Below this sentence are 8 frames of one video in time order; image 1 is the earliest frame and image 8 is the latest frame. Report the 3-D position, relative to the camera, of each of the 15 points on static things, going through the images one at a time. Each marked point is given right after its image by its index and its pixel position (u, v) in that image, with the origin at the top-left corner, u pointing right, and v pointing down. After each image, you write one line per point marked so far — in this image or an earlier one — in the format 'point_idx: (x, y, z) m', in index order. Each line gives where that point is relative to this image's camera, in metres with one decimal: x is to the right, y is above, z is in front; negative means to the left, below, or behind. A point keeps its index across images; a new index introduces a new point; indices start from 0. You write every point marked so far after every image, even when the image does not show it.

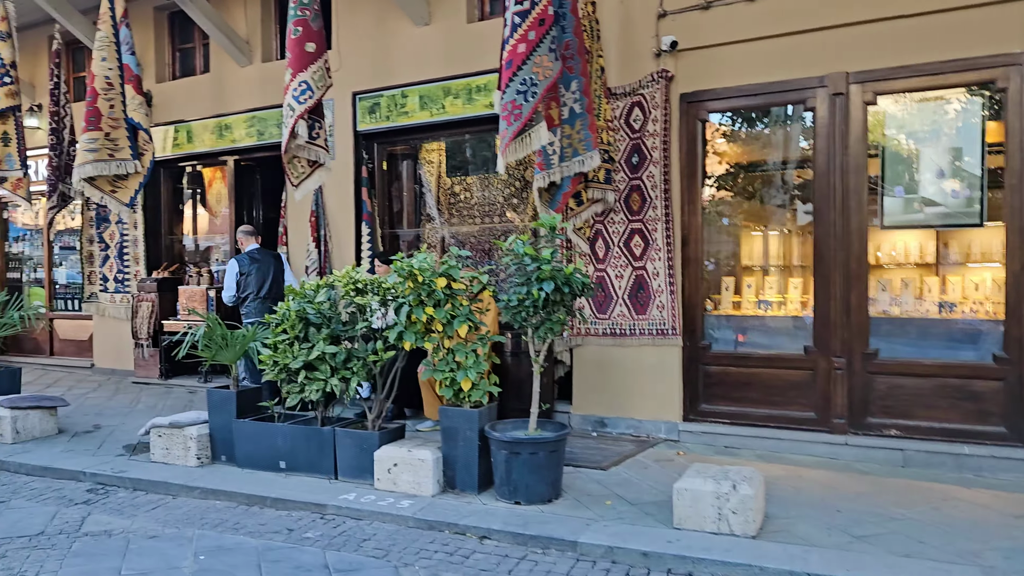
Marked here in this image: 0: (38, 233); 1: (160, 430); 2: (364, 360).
0: (-5.9, +0.7, +10.5) m
1: (-2.3, -0.9, +5.5) m
2: (-0.9, -0.4, +4.9) m
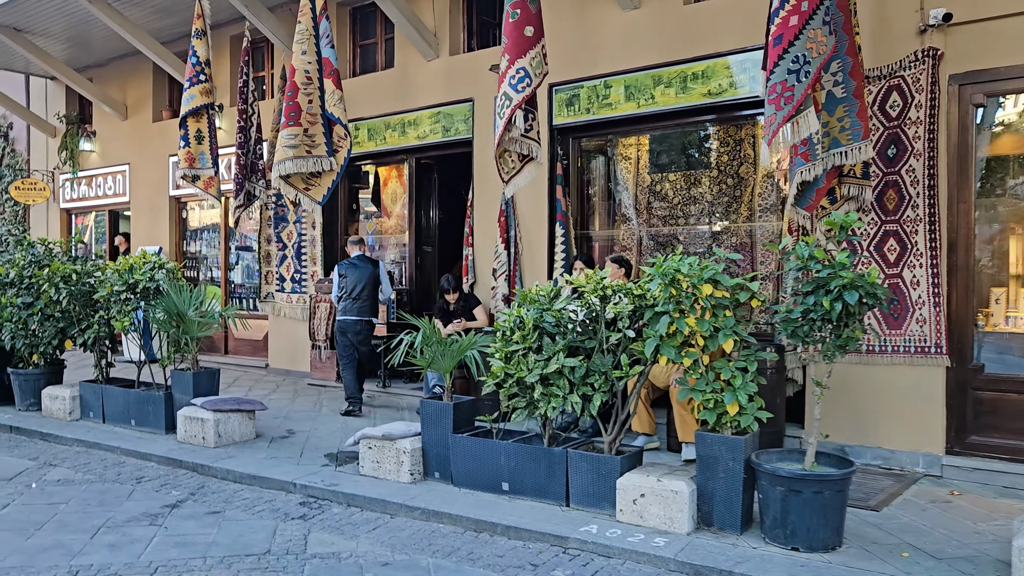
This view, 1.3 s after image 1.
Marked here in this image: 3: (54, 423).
0: (-3.7, +0.7, +10.6) m
1: (-0.9, -1.0, +5.2) m
2: (+0.5, -0.5, +4.4) m
3: (-3.7, -1.1, +6.8) m
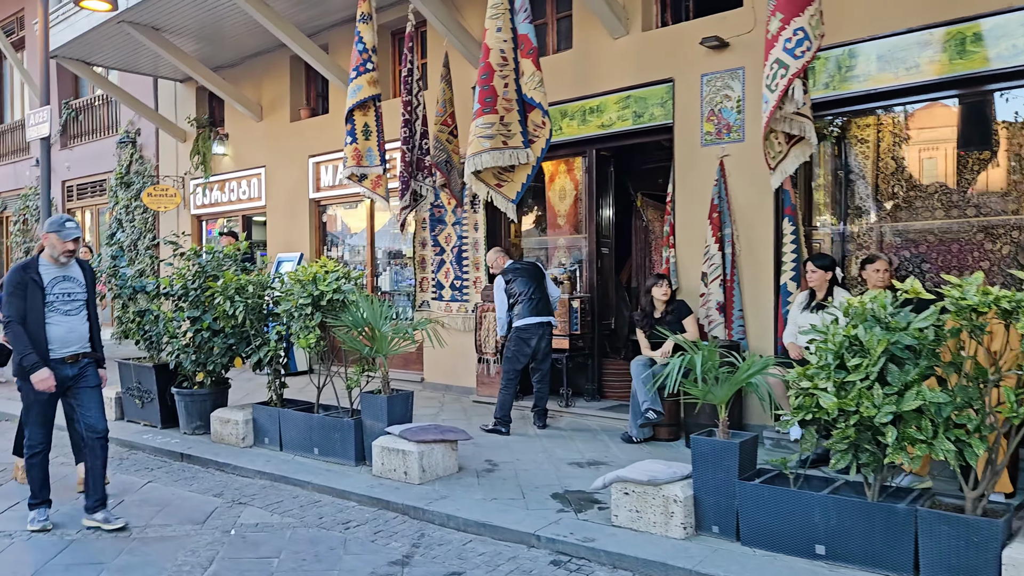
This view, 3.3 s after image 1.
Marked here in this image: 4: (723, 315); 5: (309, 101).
0: (-1.8, +0.6, +9.9) m
1: (+0.6, -1.0, +4.3) m
2: (+1.9, -0.5, +3.4) m
3: (-2.1, -1.2, +6.1) m
4: (+1.6, -0.2, +6.4) m
5: (-2.6, +2.4, +10.6) m
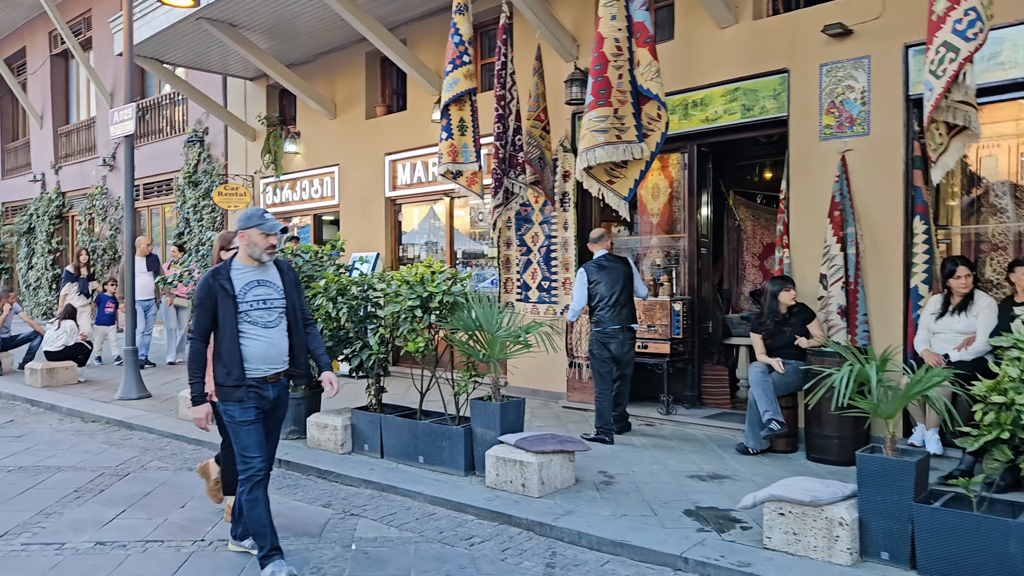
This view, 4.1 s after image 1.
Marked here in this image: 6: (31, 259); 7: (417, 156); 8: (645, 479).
0: (-0.8, +0.6, +9.7) m
1: (+1.3, -1.0, +4.0) m
2: (+2.5, -0.5, +3.0) m
3: (-1.3, -1.2, +5.9) m
4: (+2.4, -0.2, +6.0) m
5: (-1.6, +2.4, +10.4) m
6: (-10.4, +0.6, +18.0) m
7: (-1.1, +1.5, +9.6) m
8: (+0.8, -1.2, +5.3) m
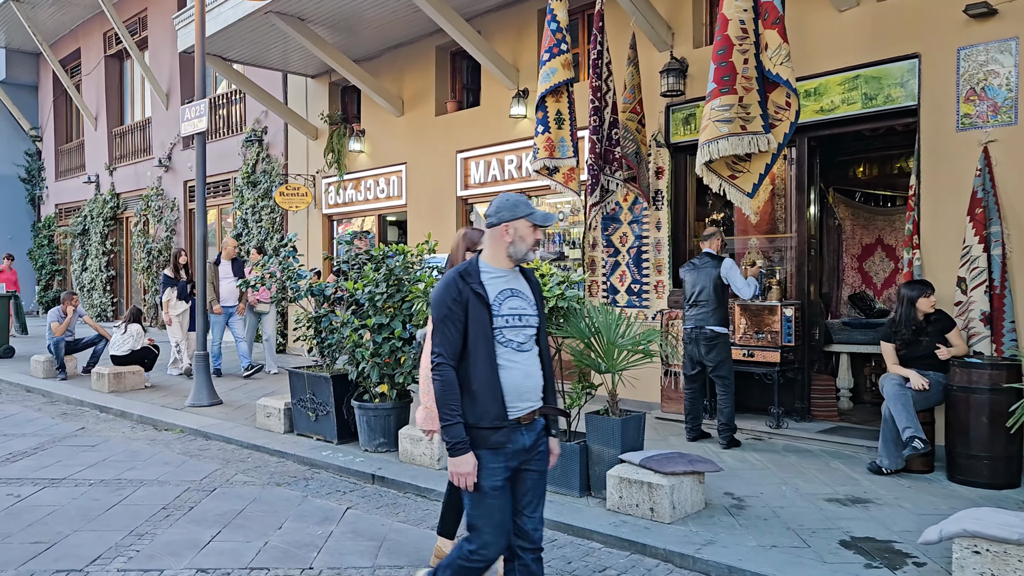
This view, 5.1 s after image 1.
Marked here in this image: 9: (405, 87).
0: (0.0, +0.5, +9.3) m
1: (+1.9, -1.1, +3.5) m
2: (+3.1, -0.5, +2.4) m
3: (-0.6, -1.2, +5.5) m
4: (+3.1, -0.3, +5.4) m
5: (-0.7, +2.3, +10.0) m
6: (-9.2, +0.6, +18.0) m
7: (-0.2, +1.5, +9.2) m
8: (+1.5, -1.2, +4.8) m
9: (-1.3, +2.5, +10.3) m
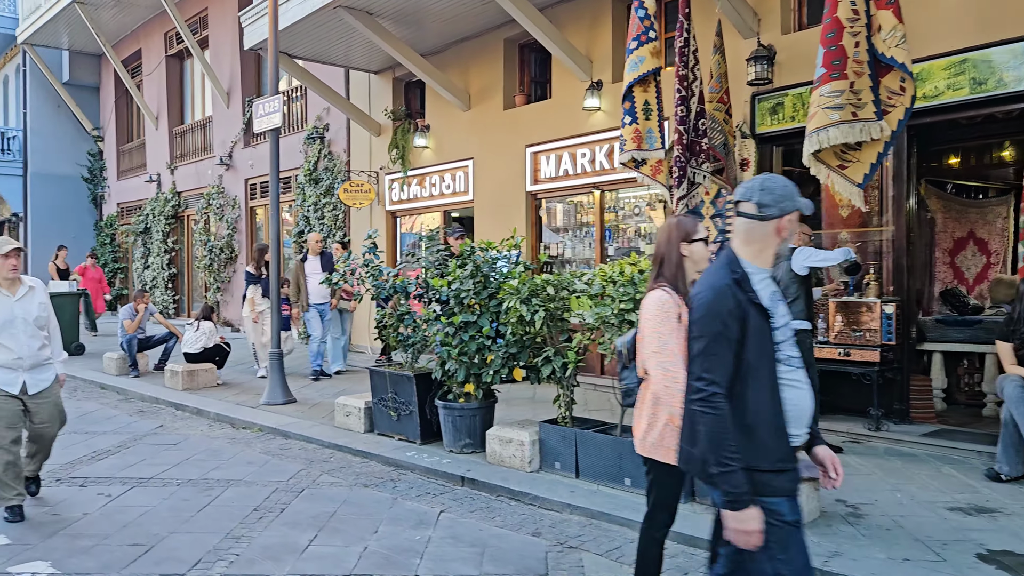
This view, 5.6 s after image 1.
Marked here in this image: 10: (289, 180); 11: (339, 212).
0: (+0.8, +0.6, +9.1) m
1: (+2.4, -1.0, +3.2) m
2: (+3.6, -0.5, +2.1) m
3: (0.0, -1.2, +5.4) m
4: (+3.7, -0.2, +5.1) m
5: (+0.1, +2.4, +9.9) m
6: (-8.0, +0.6, +18.2) m
7: (+0.5, +1.5, +9.0) m
8: (+2.1, -1.2, +4.6) m
9: (-0.5, +2.5, +10.2) m
10: (-3.7, +1.8, +14.0) m
11: (-2.6, +1.1, +12.6) m
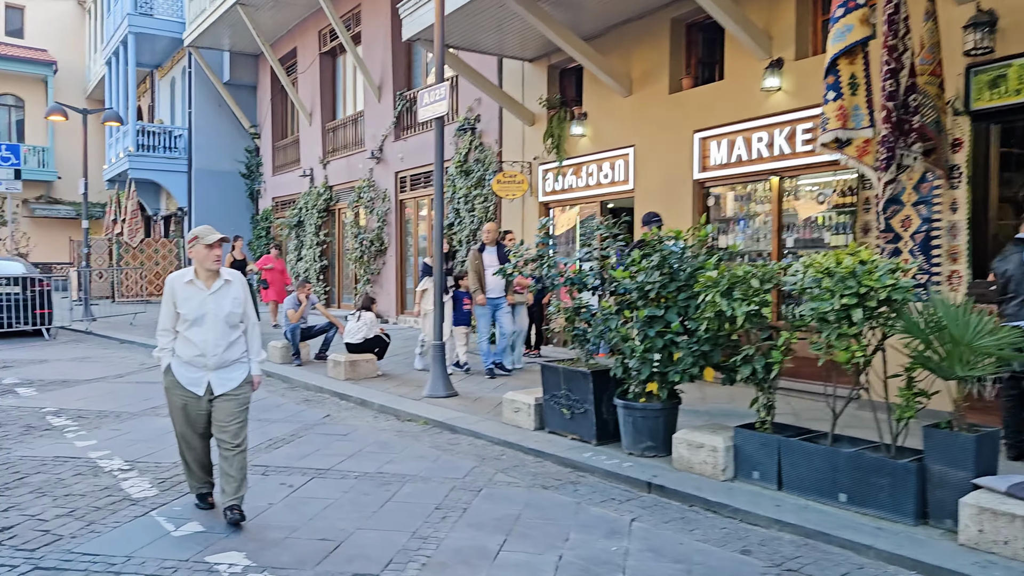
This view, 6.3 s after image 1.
0: (+2.5, +0.6, +8.5) m
1: (+3.2, -1.0, +2.4) m
2: (+4.2, -0.5, +1.1) m
3: (+1.2, -1.2, +5.0) m
4: (+4.8, -0.2, +4.1) m
5: (+2.0, +2.5, +9.3) m
6: (-4.8, +0.8, +18.8) m
7: (+2.3, +1.6, +8.5) m
8: (+3.1, -1.2, +3.8) m
9: (+1.4, +2.6, +9.8) m
10: (-1.2, +1.9, +14.1) m
11: (-0.3, +1.3, +12.4) m
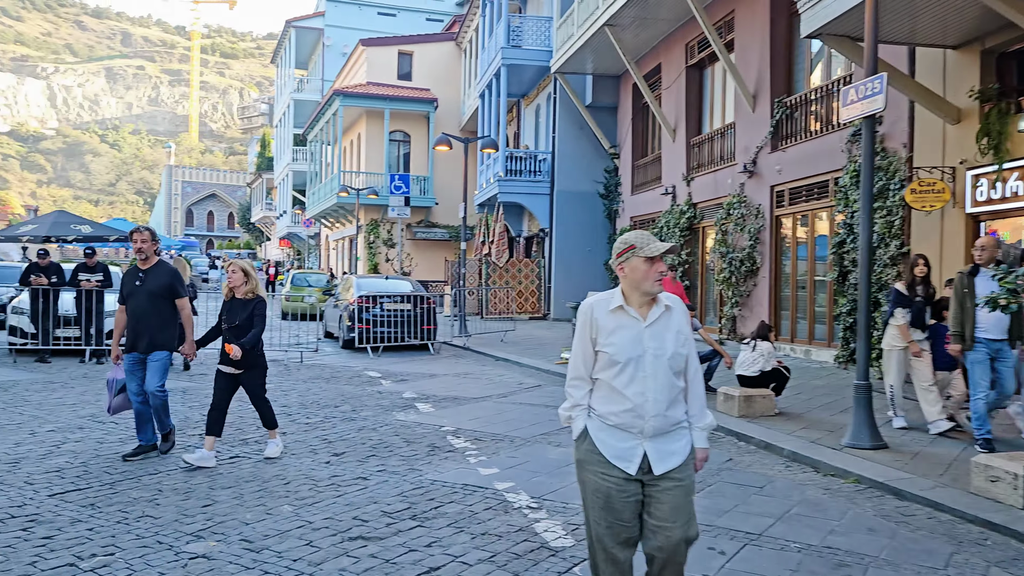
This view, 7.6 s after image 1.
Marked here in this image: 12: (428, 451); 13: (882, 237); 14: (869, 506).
0: (+6.0, +0.4, +5.9) m
1: (+4.3, -1.2, 0.0) m
2: (+4.7, -0.7, -1.5) m
3: (+3.4, -1.3, +3.2) m
4: (+6.4, -0.4, +1.0) m
5: (+5.9, +2.1, +7.0) m
6: (+3.2, +0.4, +18.3) m
7: (+5.8, +1.3, +6.0) m
8: (+4.7, -1.4, +1.4) m
9: (+5.5, +2.3, +7.6) m
10: (+4.7, +1.6, +12.5) m
11: (+4.9, +0.9, +10.7) m
12: (-0.7, -1.3, +6.8) m
13: (+4.9, +0.7, +11.0) m
14: (+2.3, -1.4, +5.3) m
